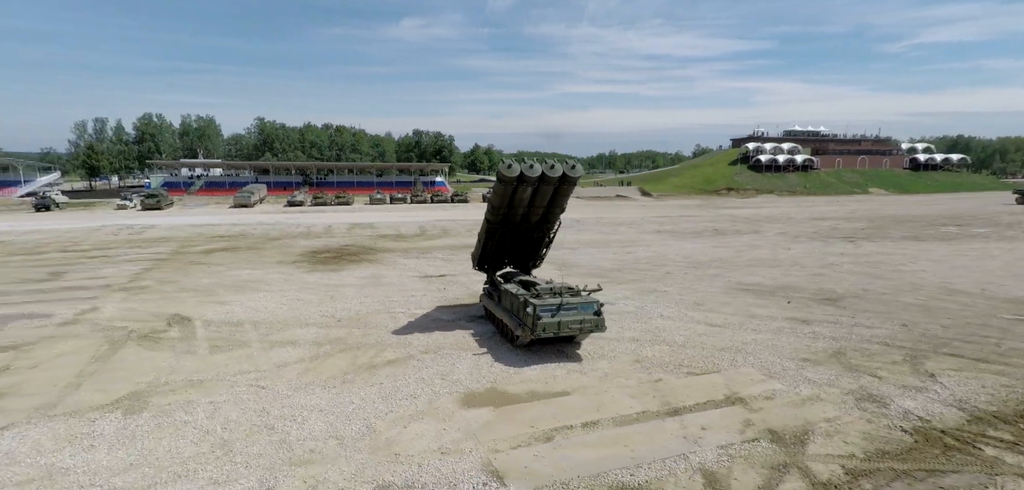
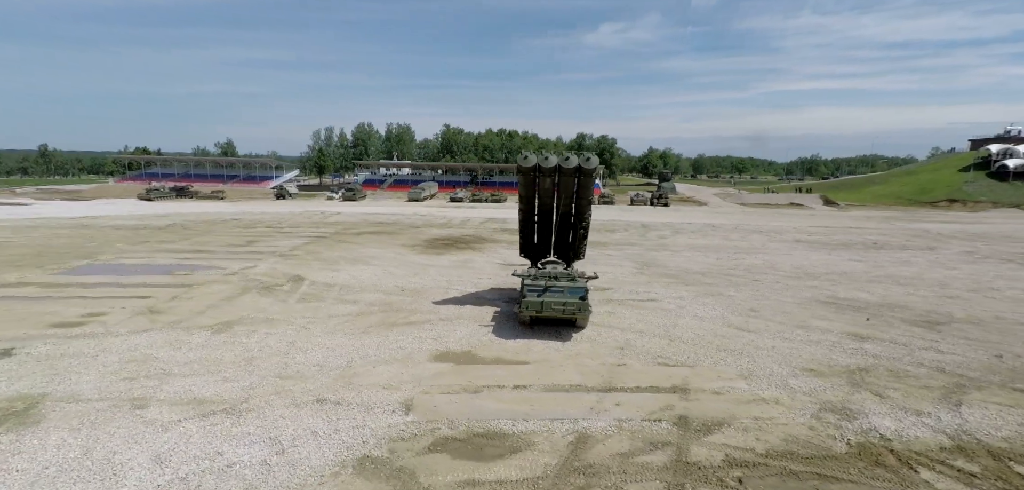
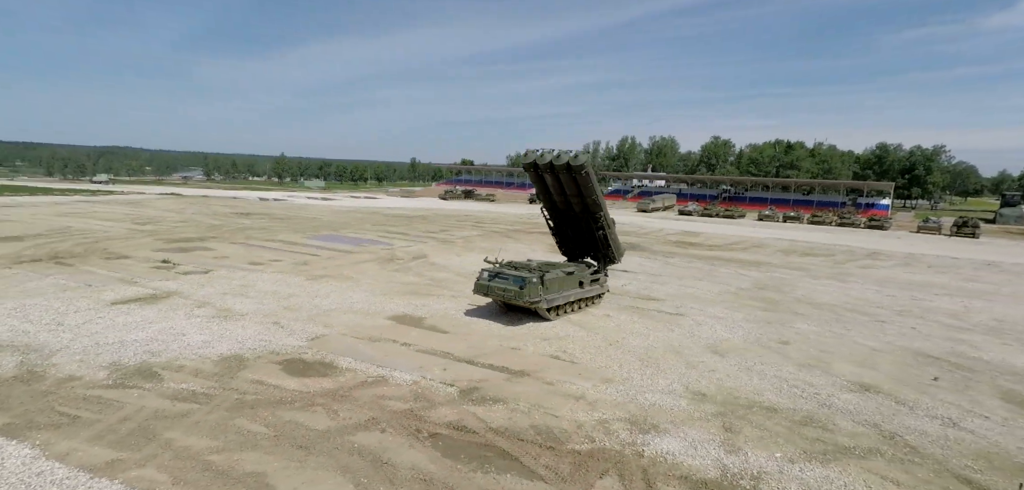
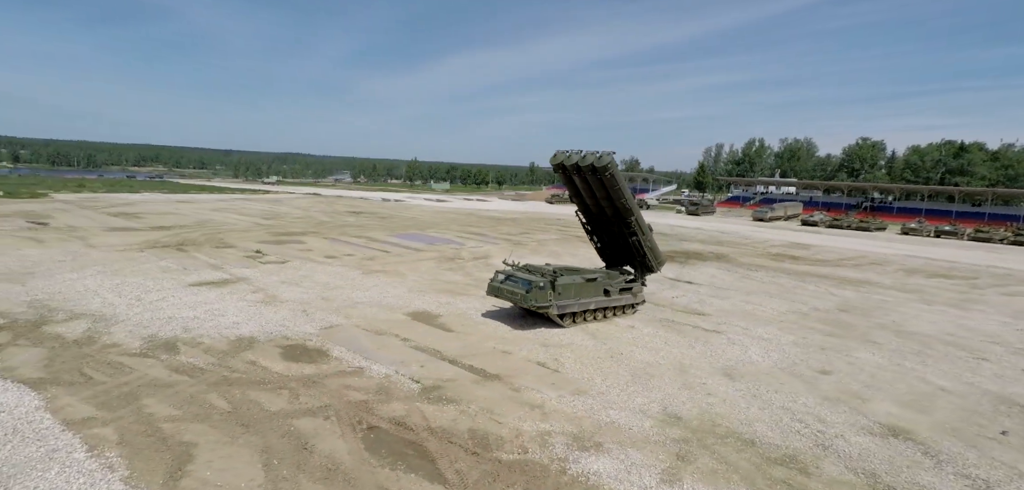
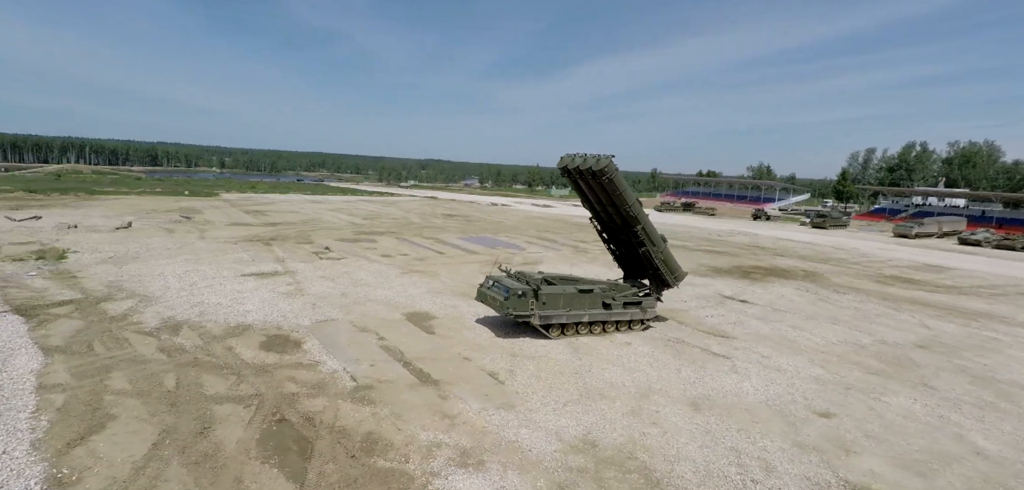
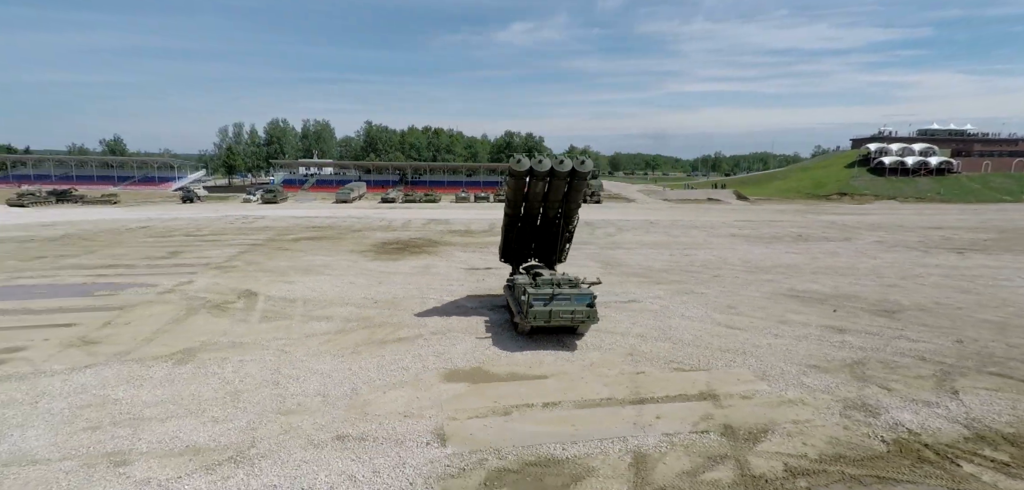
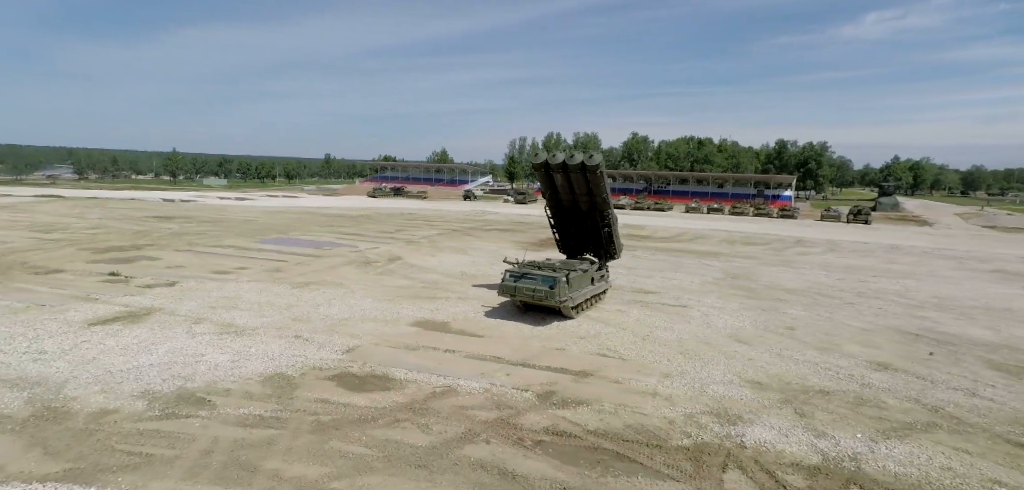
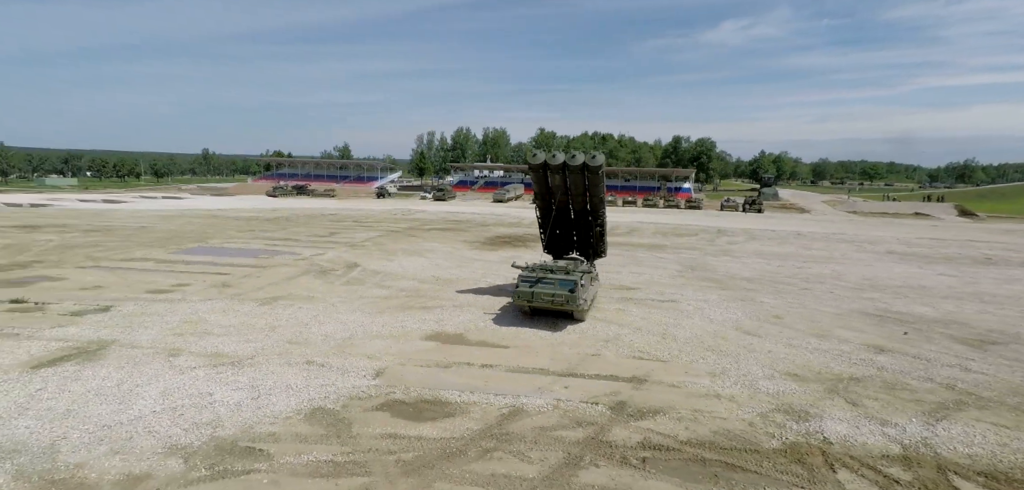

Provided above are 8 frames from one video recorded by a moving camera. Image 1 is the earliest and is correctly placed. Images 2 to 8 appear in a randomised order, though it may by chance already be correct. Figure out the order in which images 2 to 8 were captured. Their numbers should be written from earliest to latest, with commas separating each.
6, 2, 8, 7, 3, 4, 5
